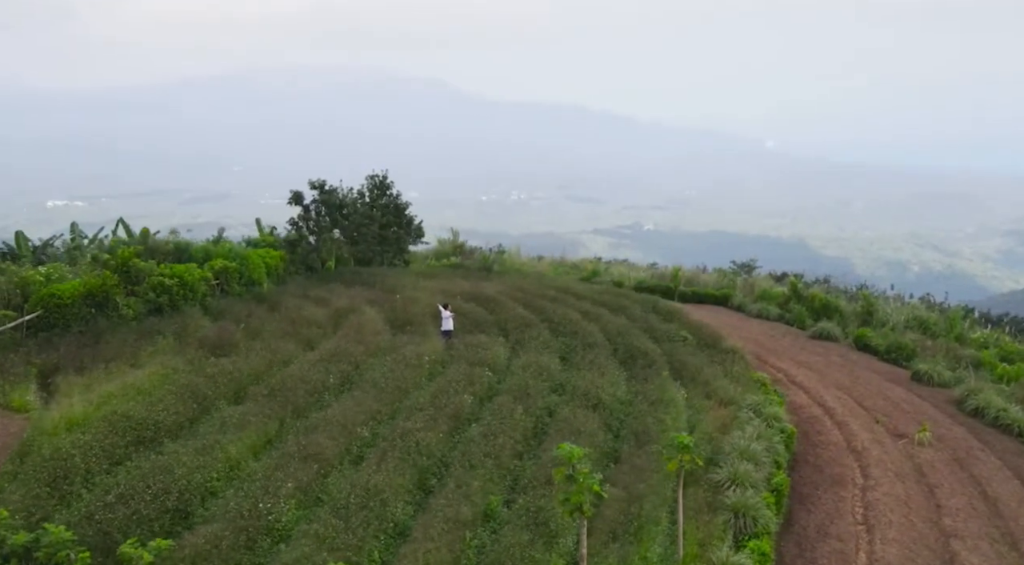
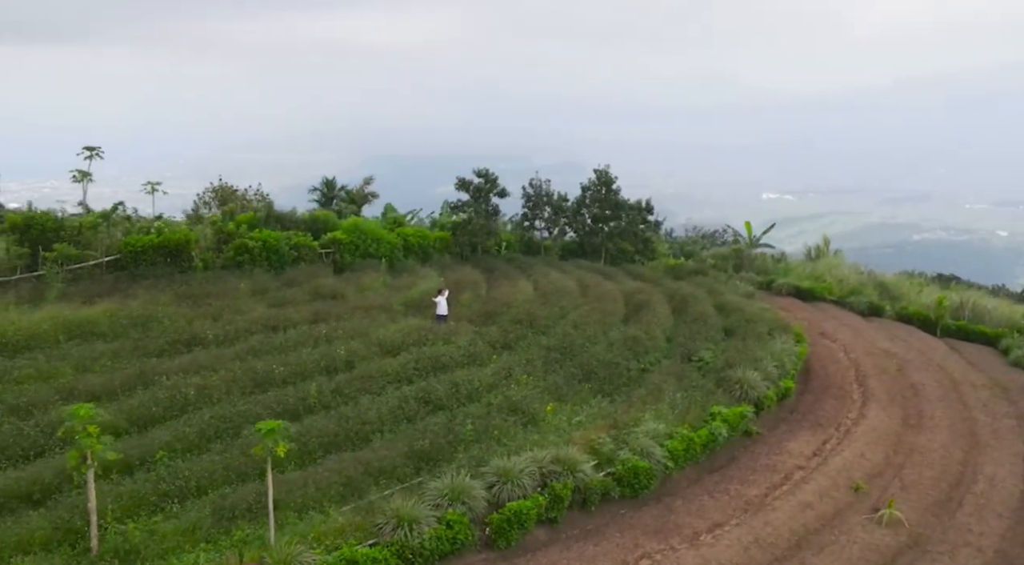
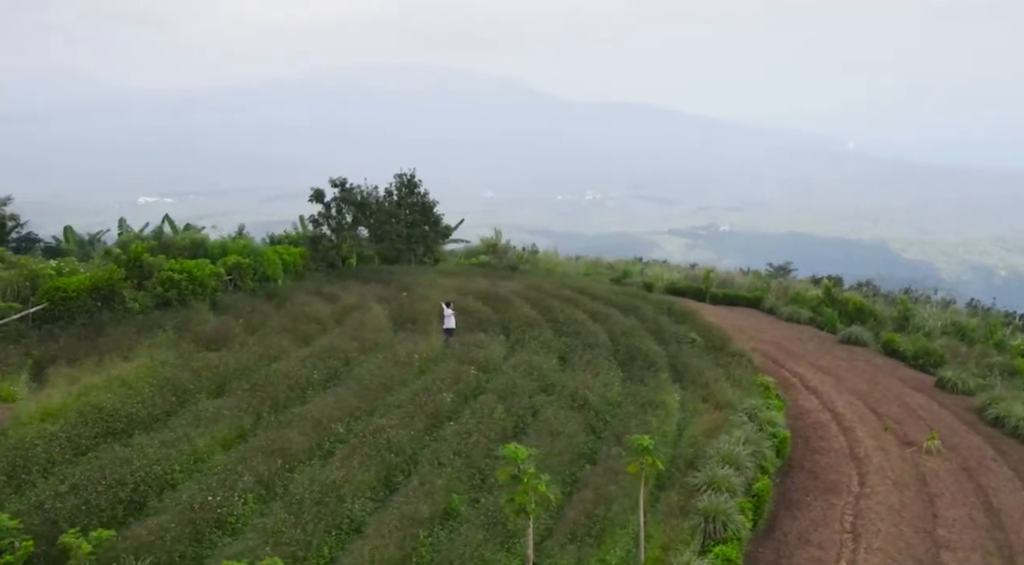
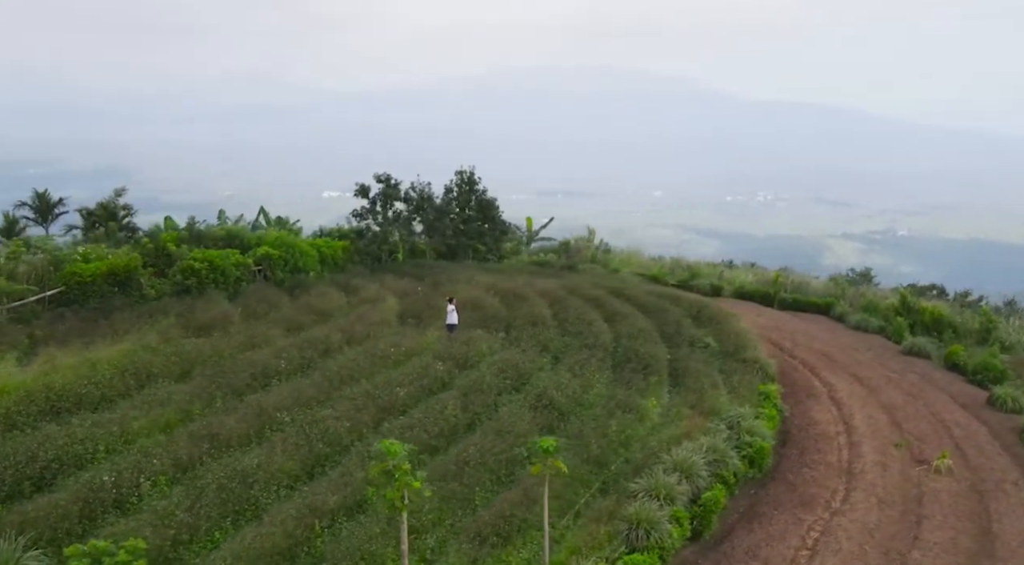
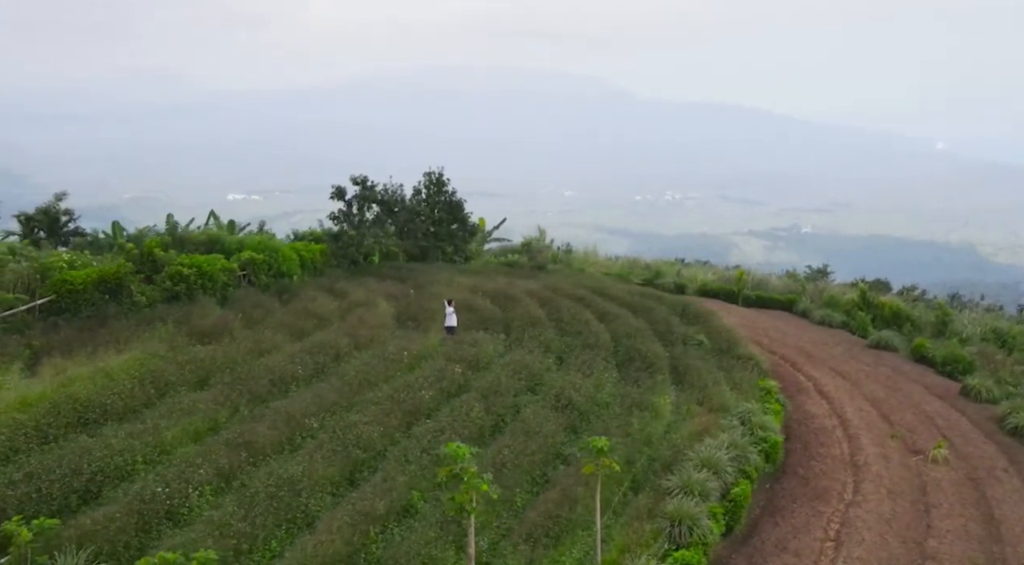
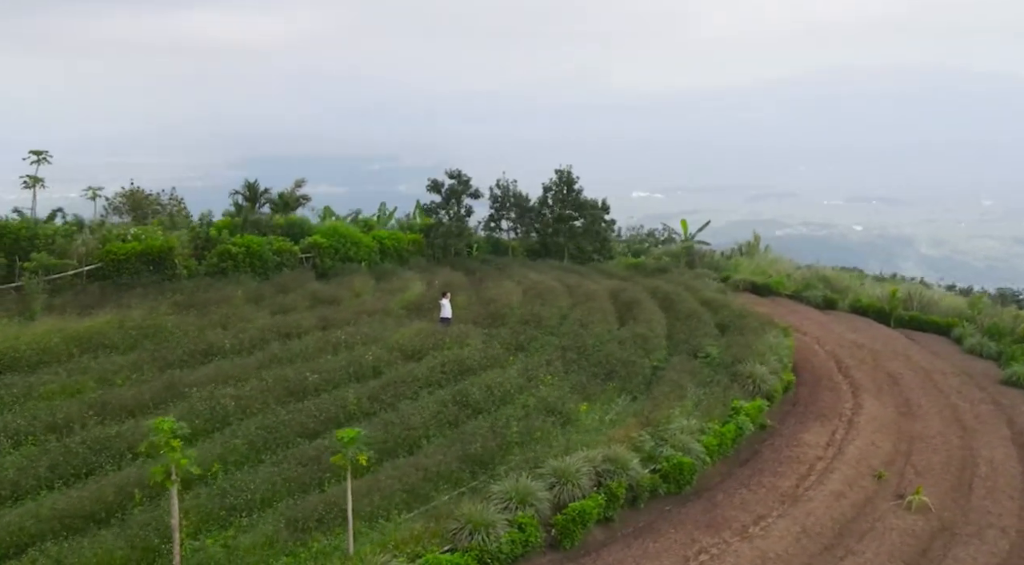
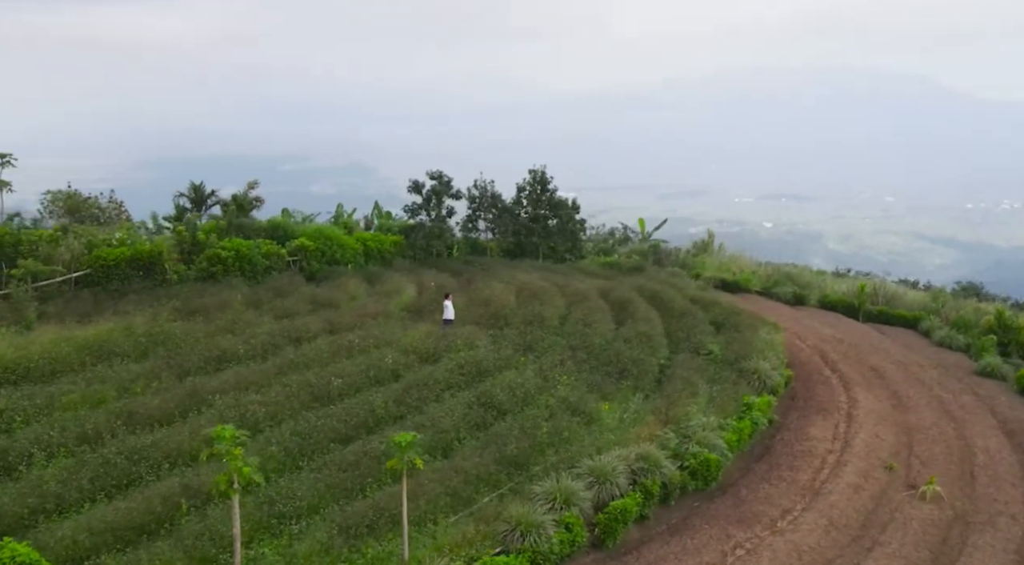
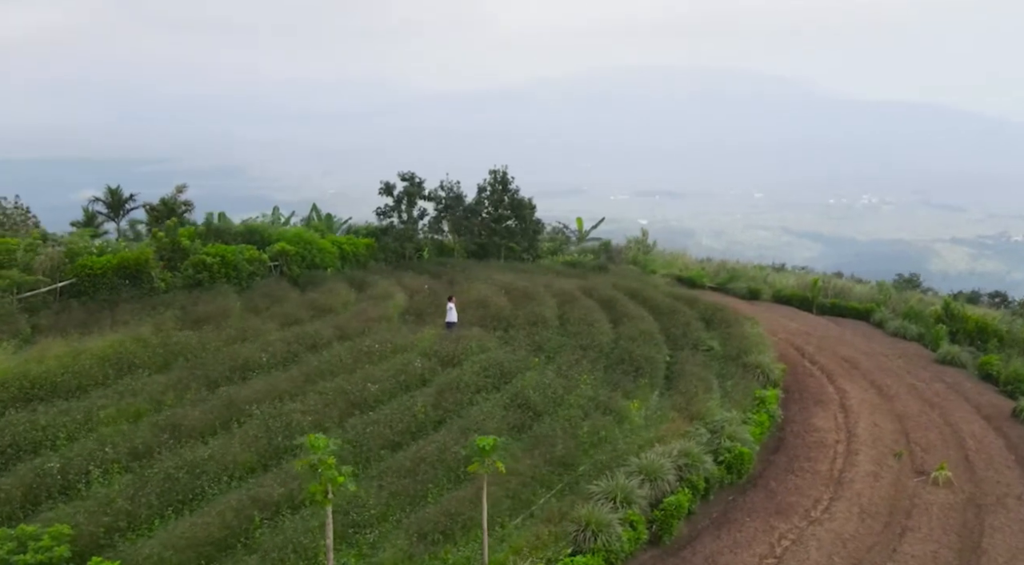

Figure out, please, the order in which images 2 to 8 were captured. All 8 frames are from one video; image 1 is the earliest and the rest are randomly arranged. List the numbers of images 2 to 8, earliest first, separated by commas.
3, 5, 4, 8, 7, 6, 2
